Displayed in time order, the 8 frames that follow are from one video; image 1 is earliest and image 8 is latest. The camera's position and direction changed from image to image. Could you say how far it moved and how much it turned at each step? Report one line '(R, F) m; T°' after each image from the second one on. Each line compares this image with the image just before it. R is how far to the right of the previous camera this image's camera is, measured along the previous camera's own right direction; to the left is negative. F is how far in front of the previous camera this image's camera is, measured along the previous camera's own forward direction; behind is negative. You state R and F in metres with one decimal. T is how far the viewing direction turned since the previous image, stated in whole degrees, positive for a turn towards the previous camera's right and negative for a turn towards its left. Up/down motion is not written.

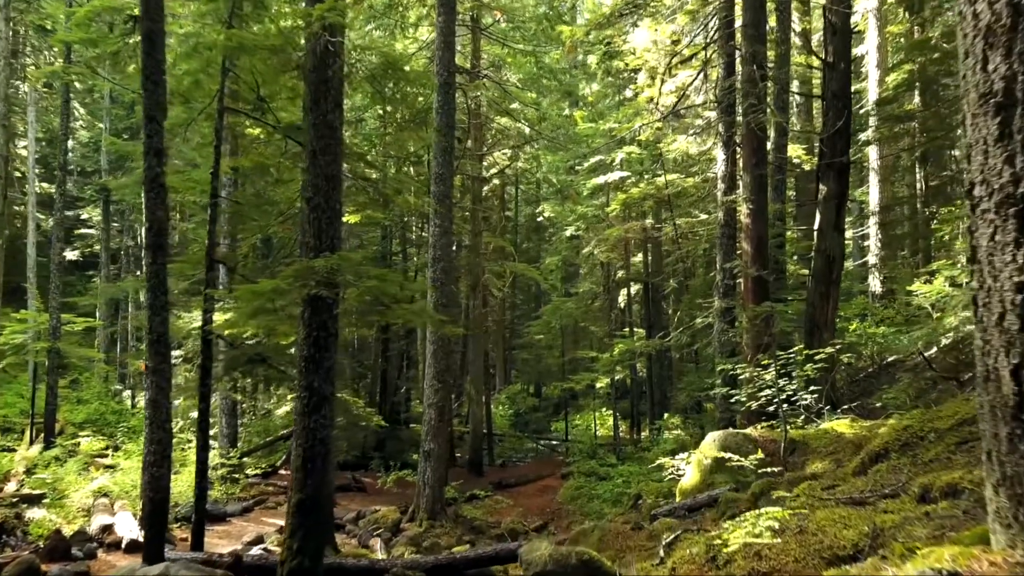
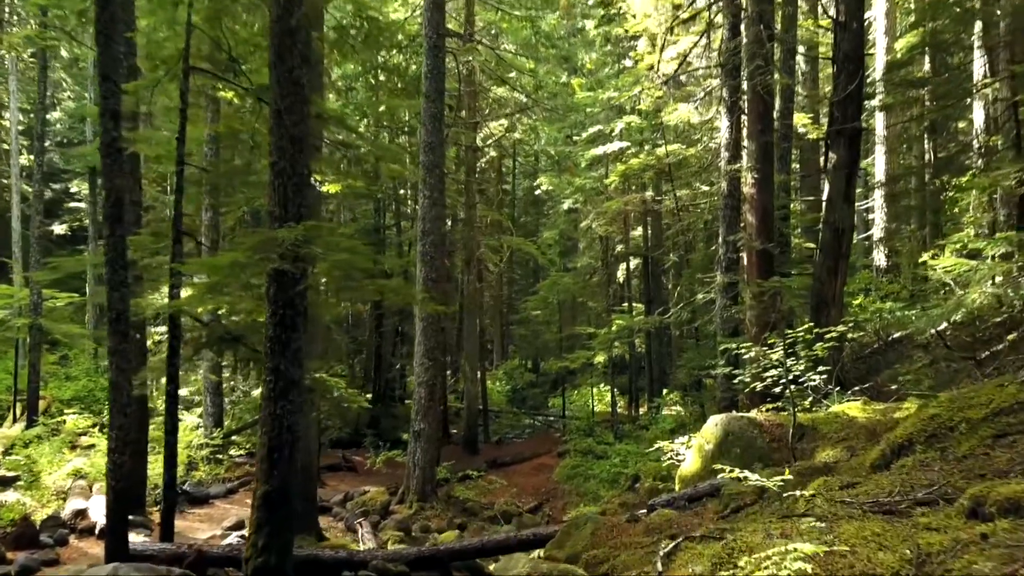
(+0.1, +0.5) m; 0°
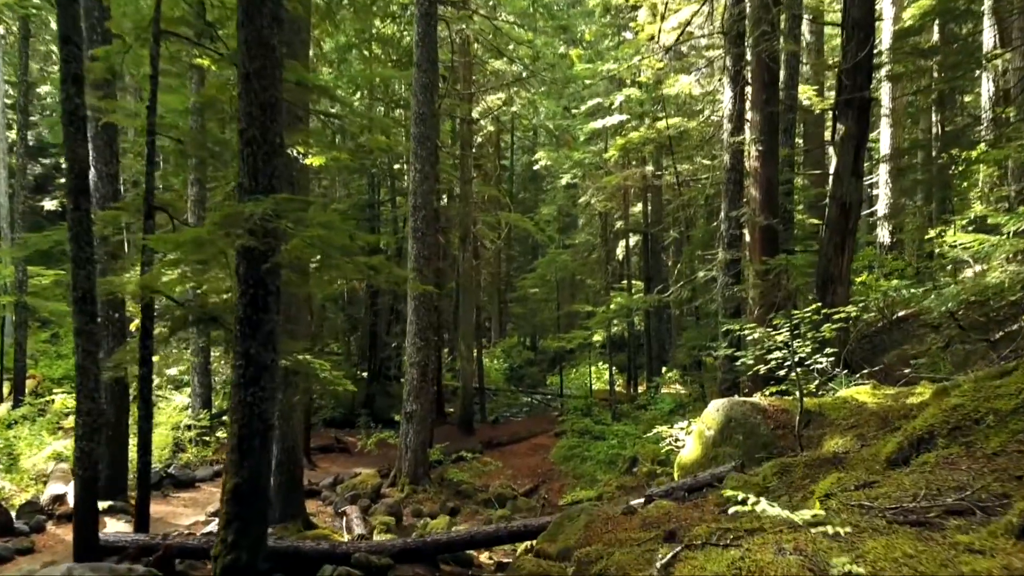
(+0.1, +0.4) m; 0°
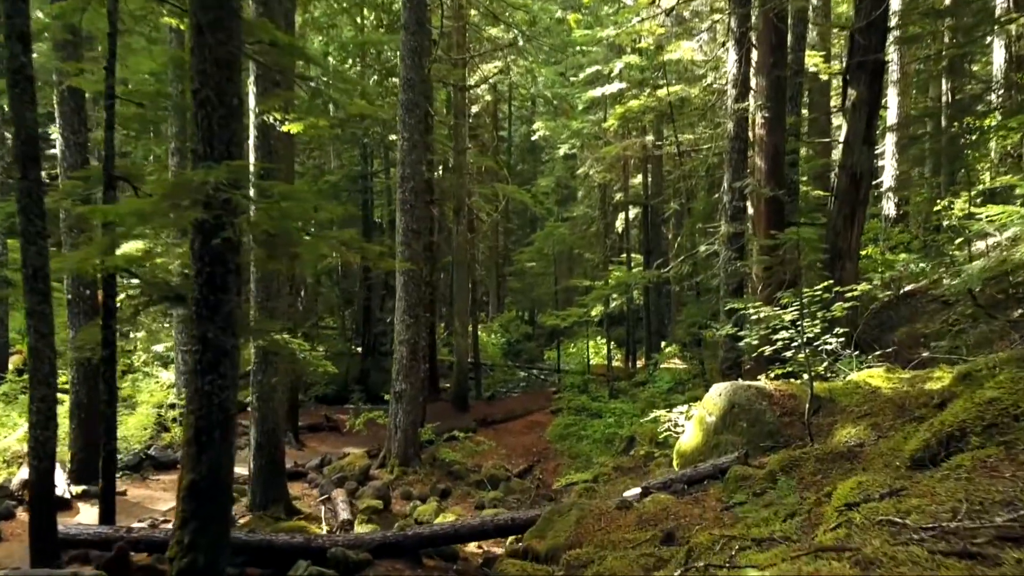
(+0.1, +0.5) m; 0°
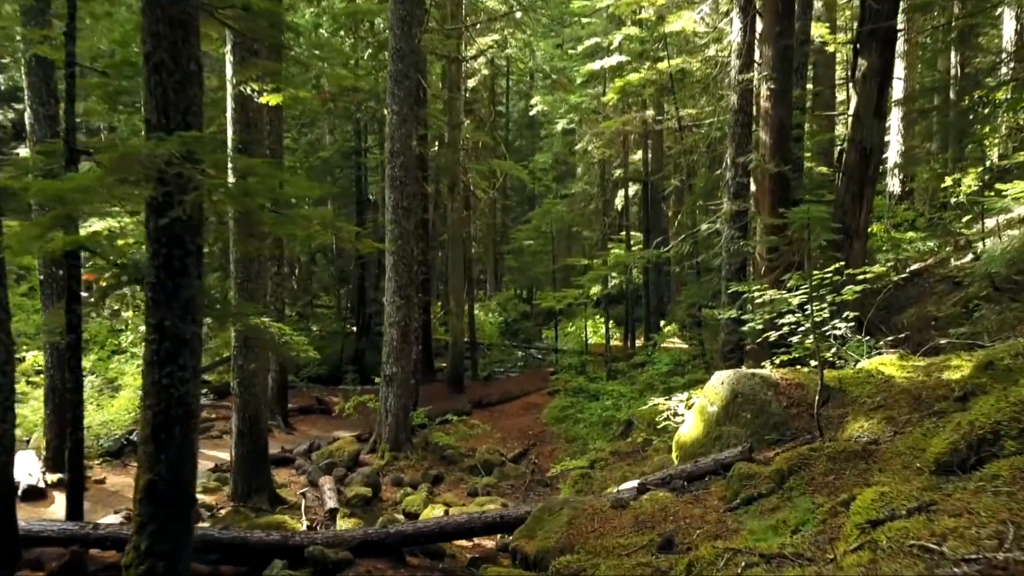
(+0.1, +0.4) m; 0°
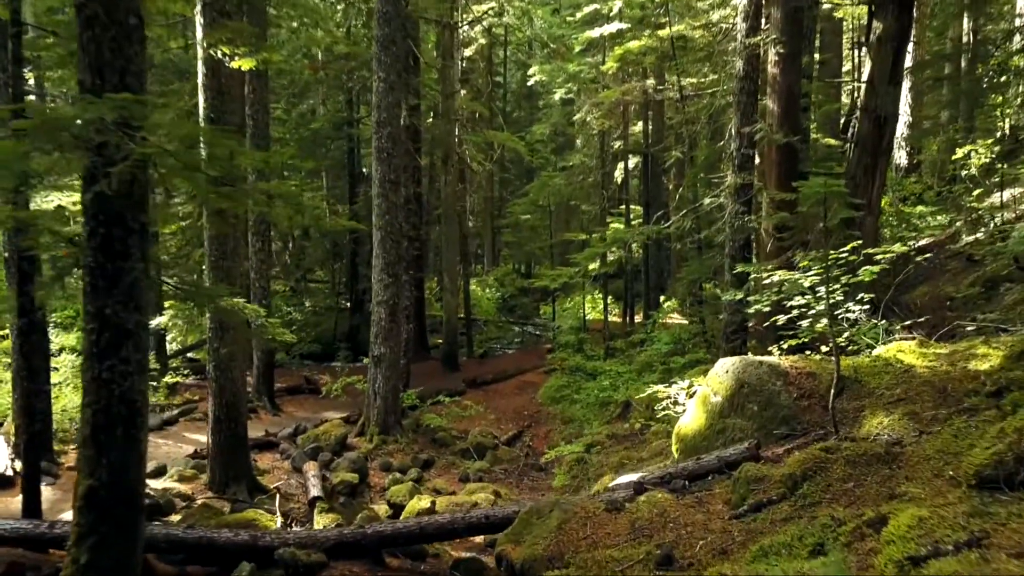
(+0.1, +0.5) m; 0°
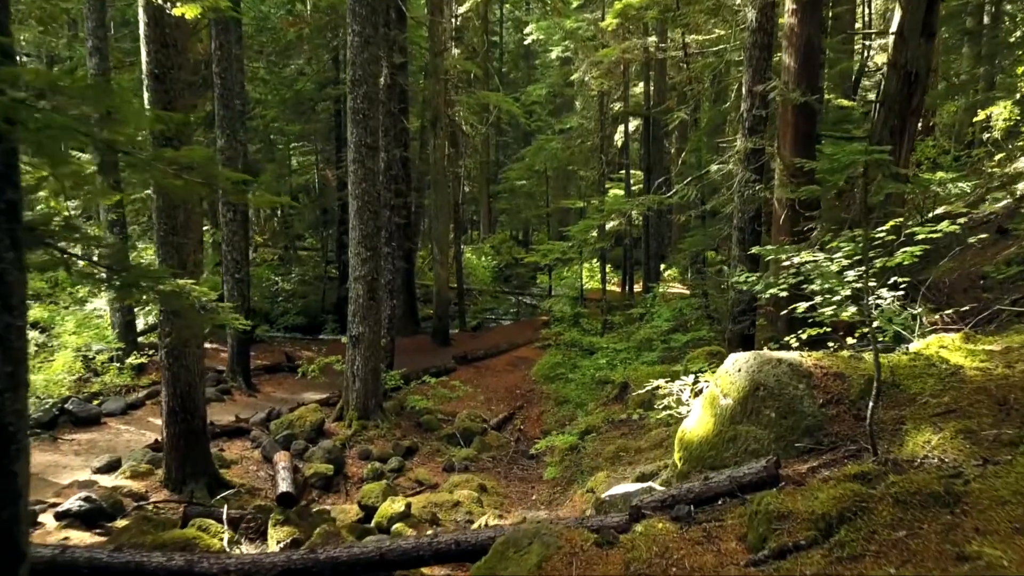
(+0.1, +0.8) m; 0°
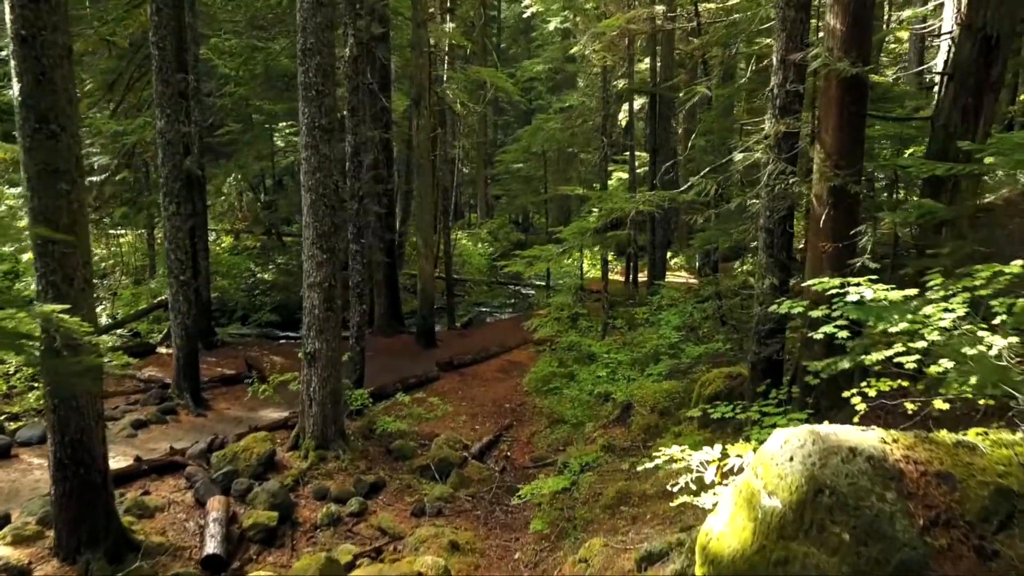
(+0.2, +1.5) m; 0°
